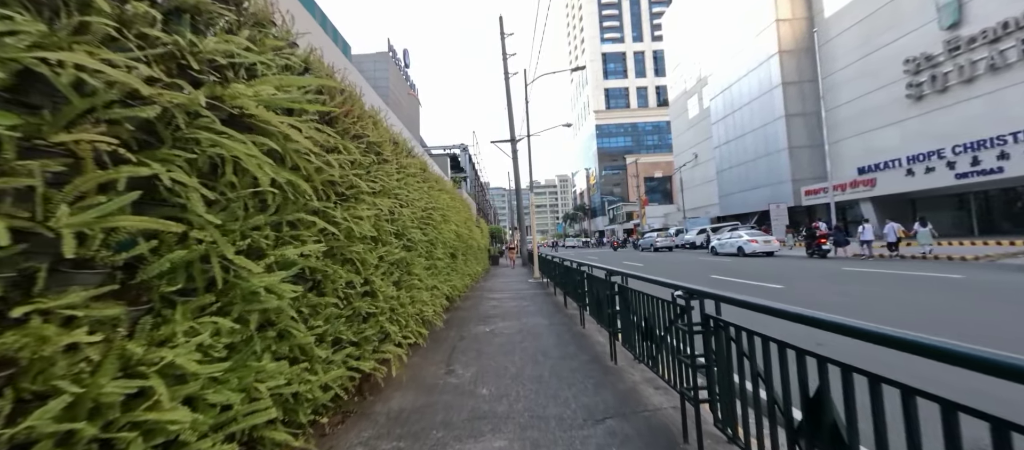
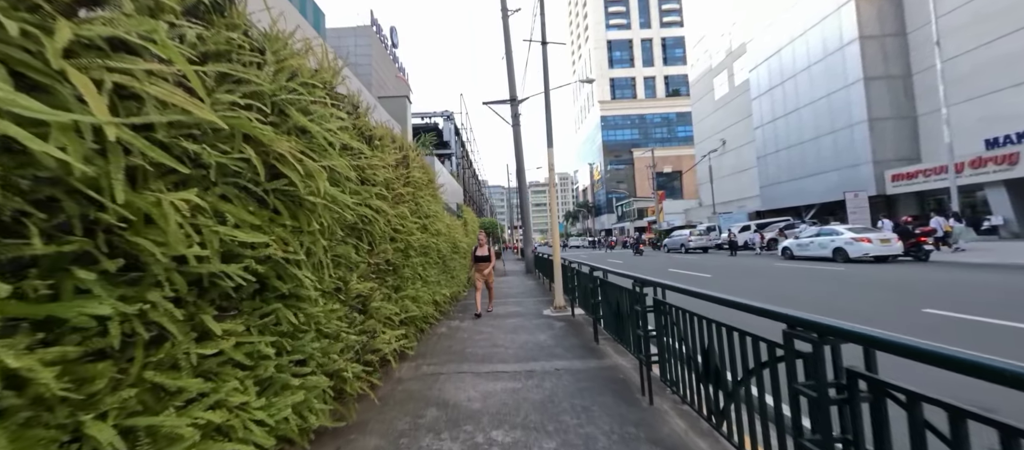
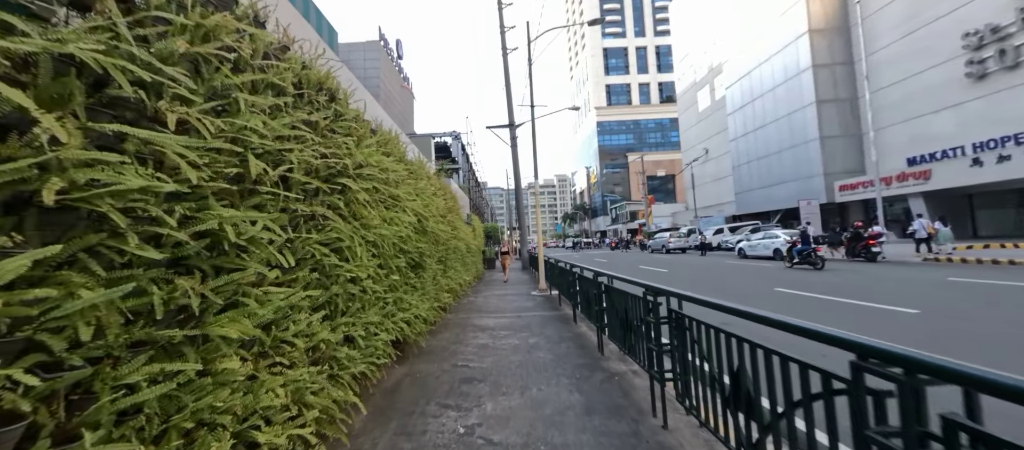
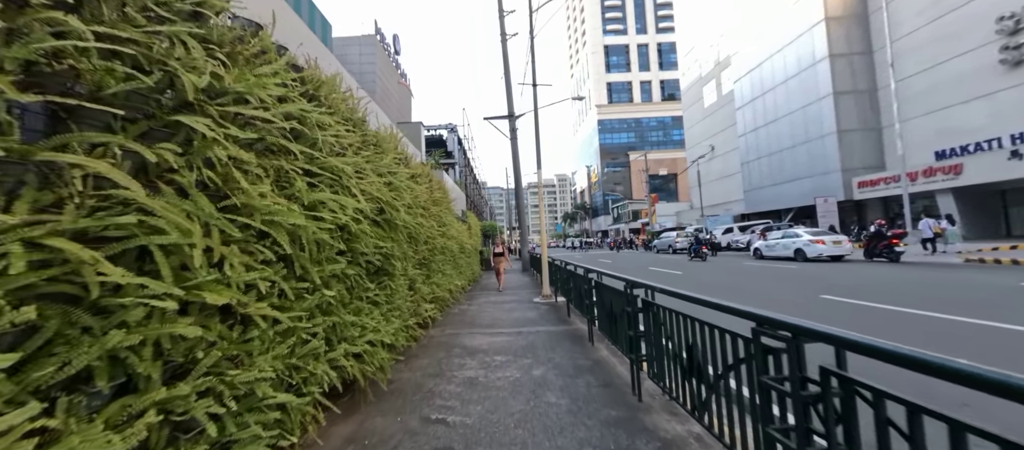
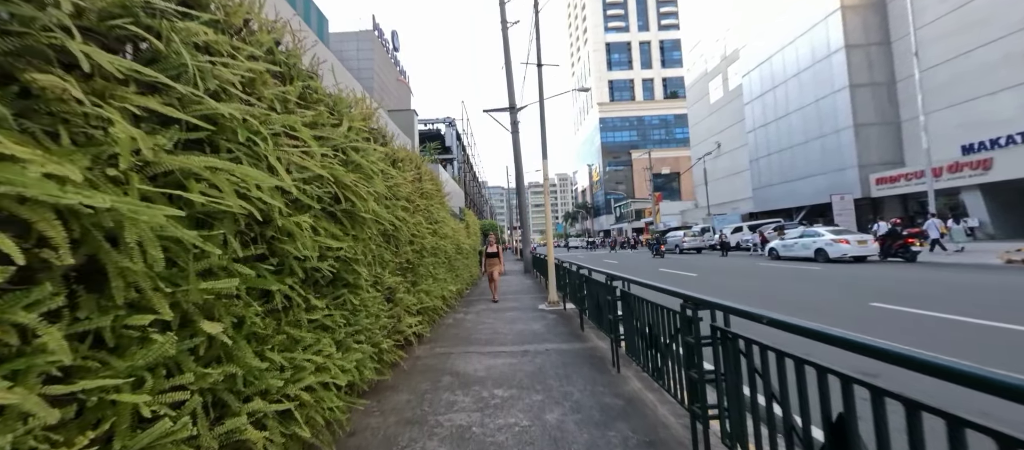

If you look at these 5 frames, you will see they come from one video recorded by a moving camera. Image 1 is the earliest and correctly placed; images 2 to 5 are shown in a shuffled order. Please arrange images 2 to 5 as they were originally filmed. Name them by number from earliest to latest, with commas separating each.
3, 4, 5, 2
